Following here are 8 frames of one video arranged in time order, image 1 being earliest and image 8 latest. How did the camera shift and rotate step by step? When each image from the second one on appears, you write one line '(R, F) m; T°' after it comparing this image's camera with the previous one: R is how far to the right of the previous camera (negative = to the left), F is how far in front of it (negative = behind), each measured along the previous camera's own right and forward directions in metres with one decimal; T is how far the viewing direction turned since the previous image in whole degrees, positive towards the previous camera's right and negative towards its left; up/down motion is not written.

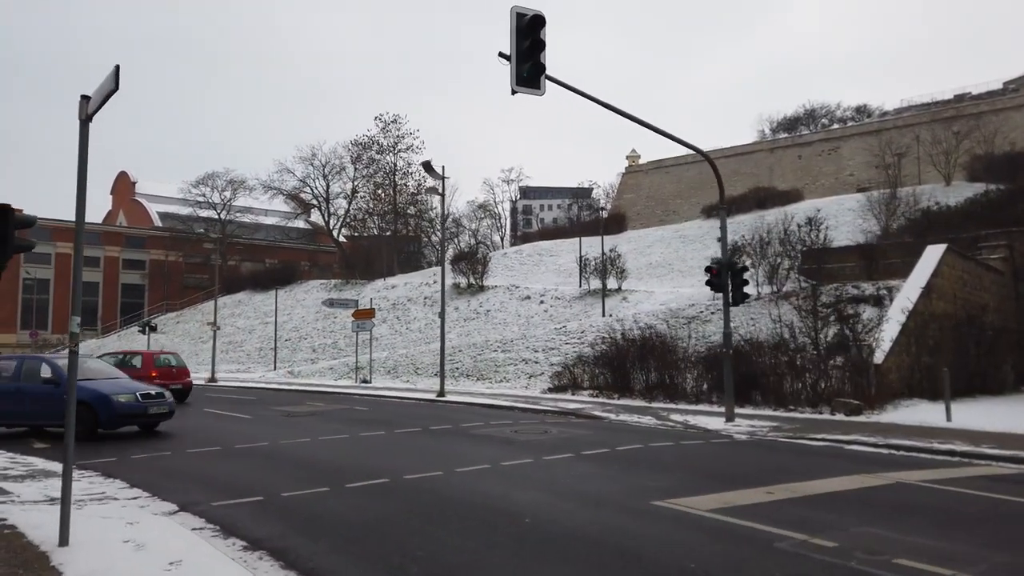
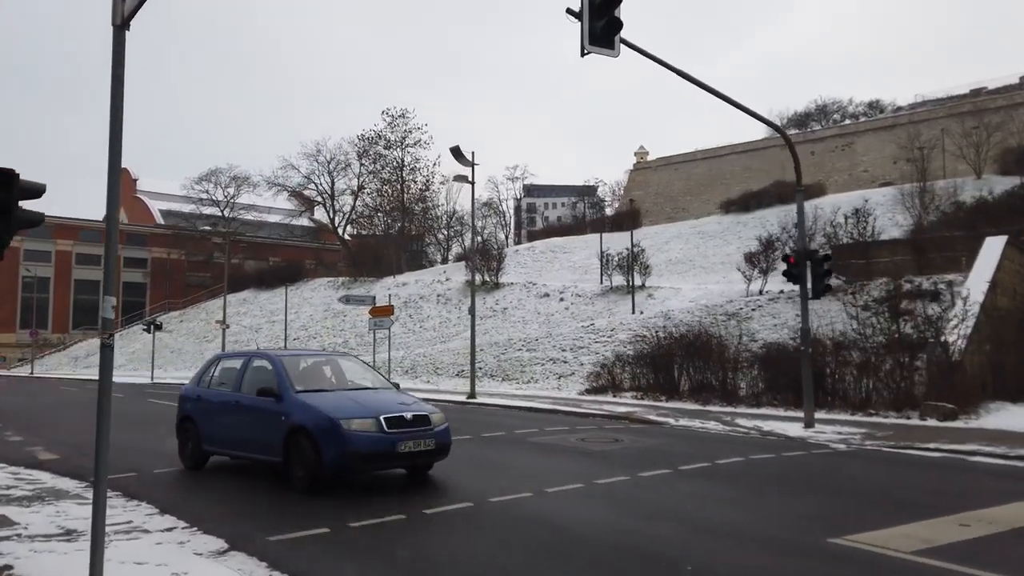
(-1.1, +1.6) m; 0°
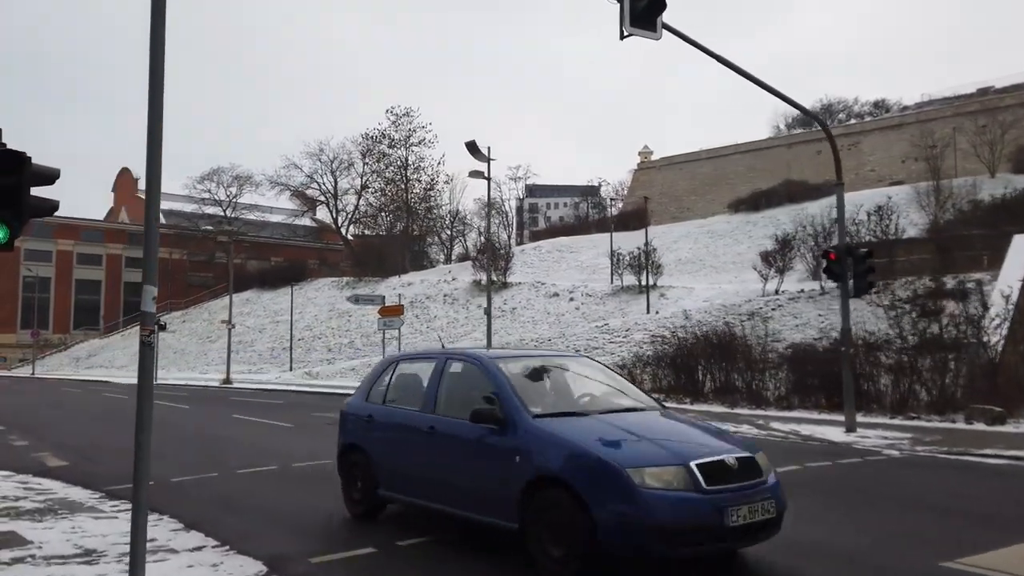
(-0.5, +0.7) m; 0°
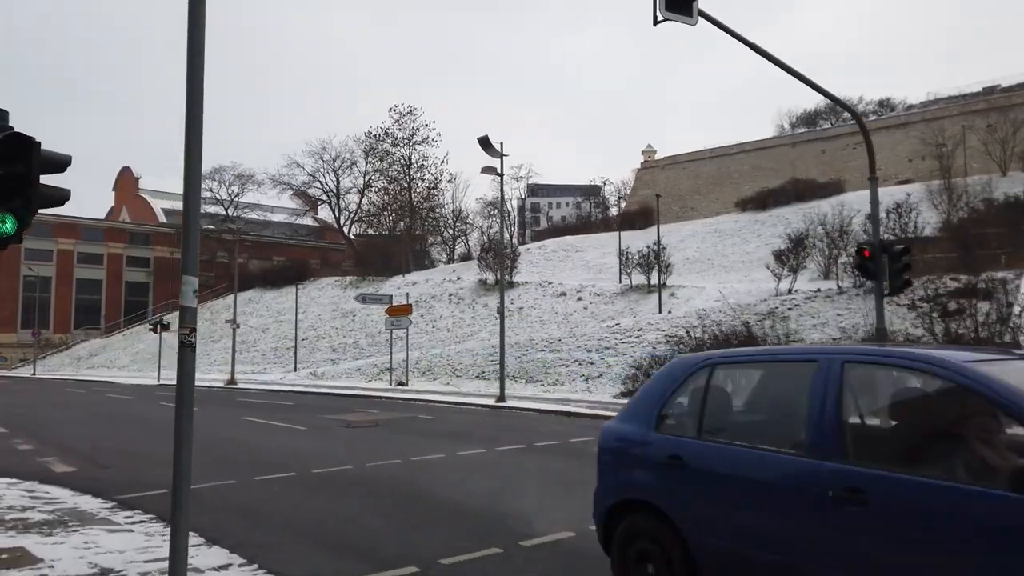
(-0.4, +0.5) m; 0°
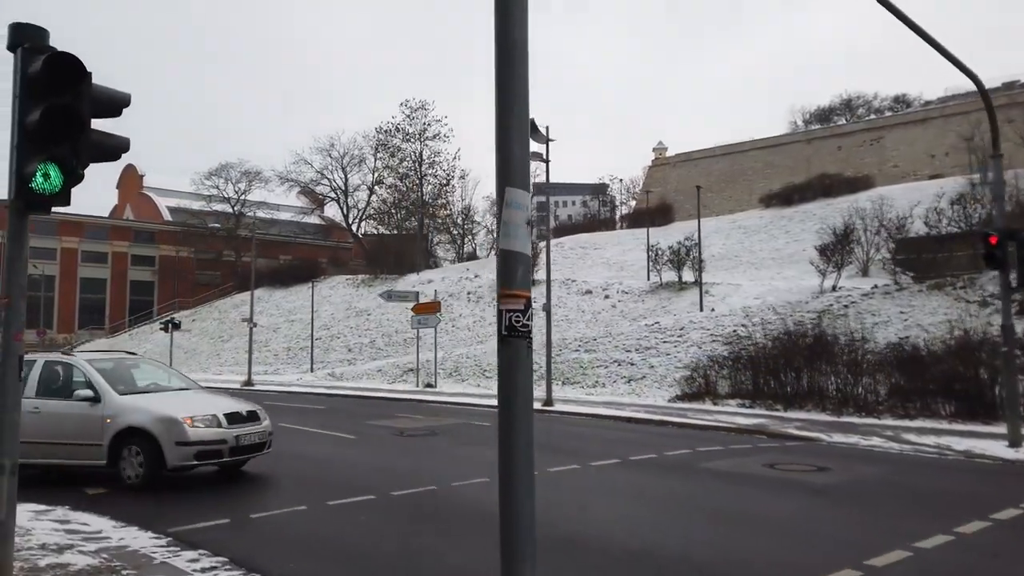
(-1.3, +1.6) m; 0°
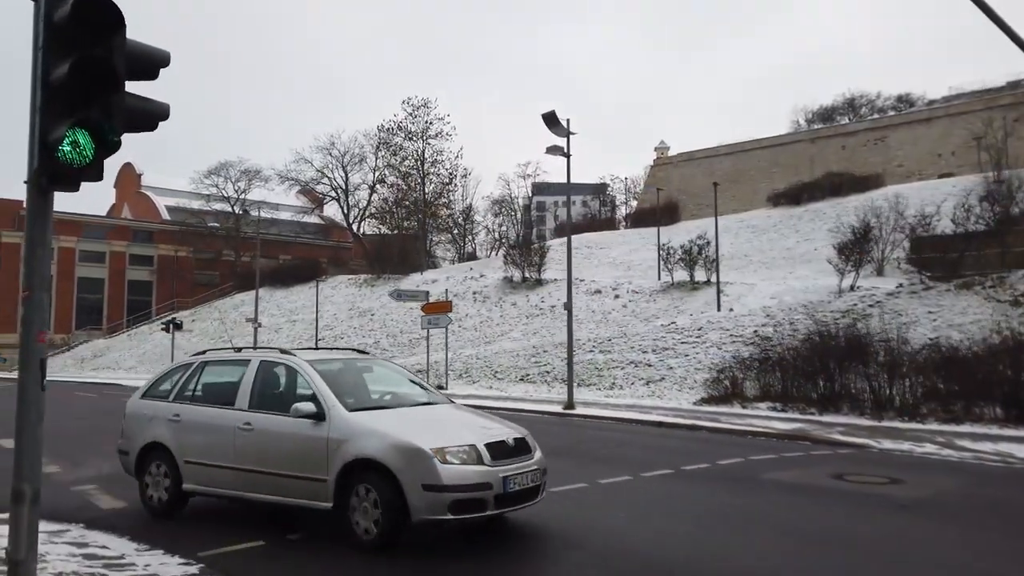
(-0.6, +0.8) m; 0°
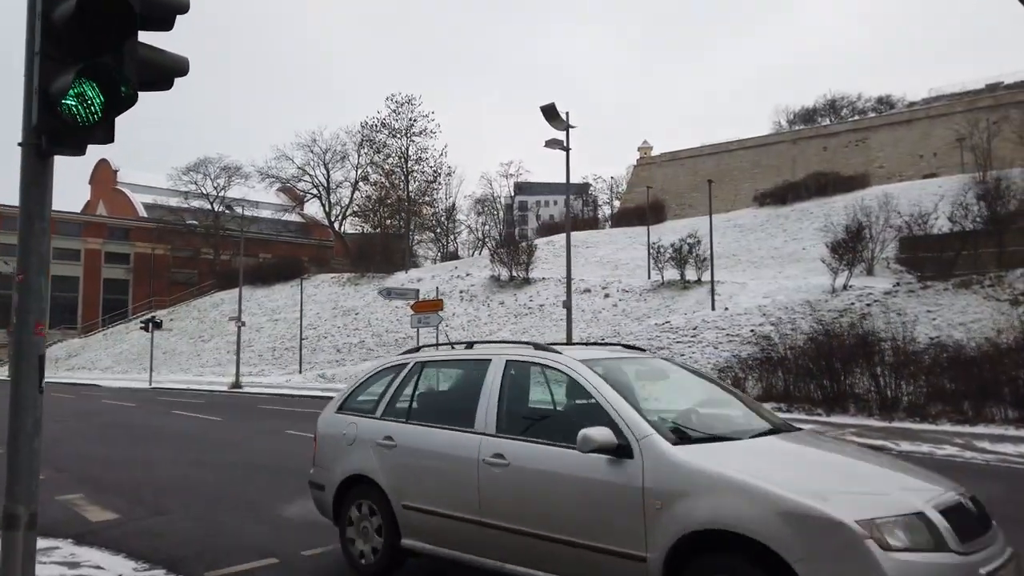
(-0.5, +0.6) m; +2°
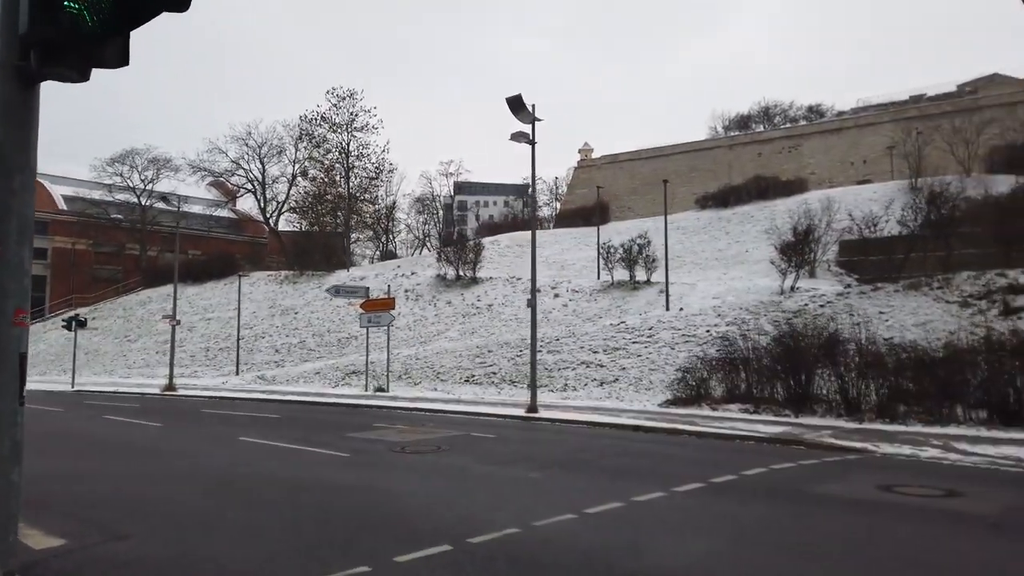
(-0.7, +0.7) m; +5°
